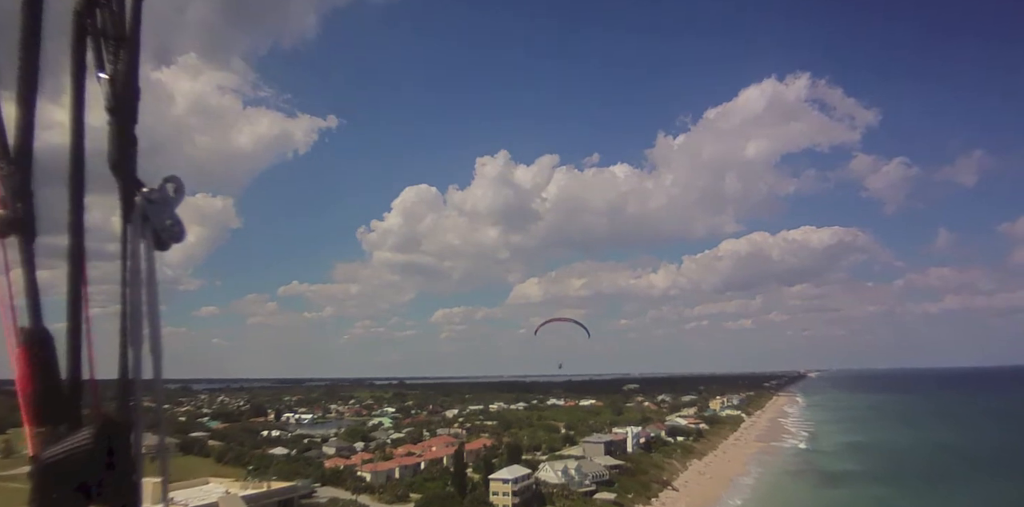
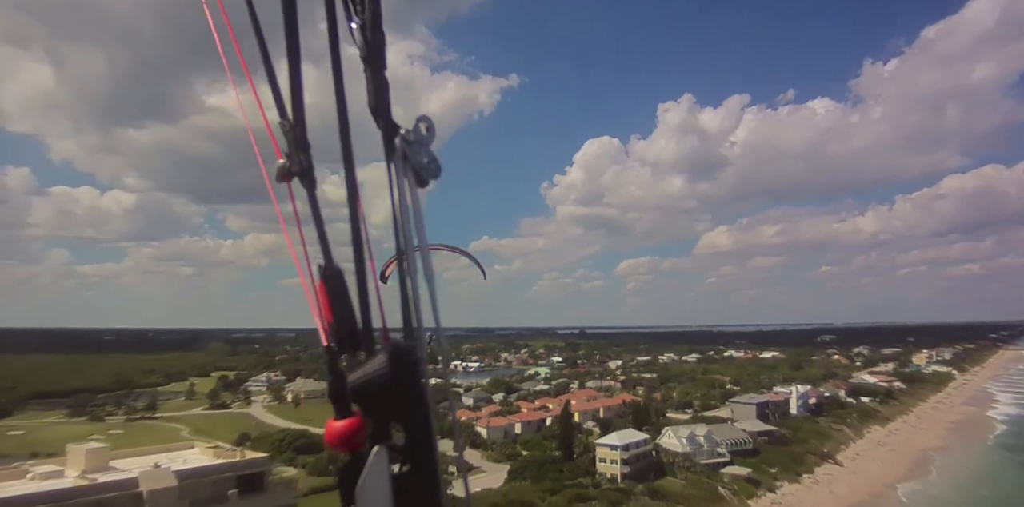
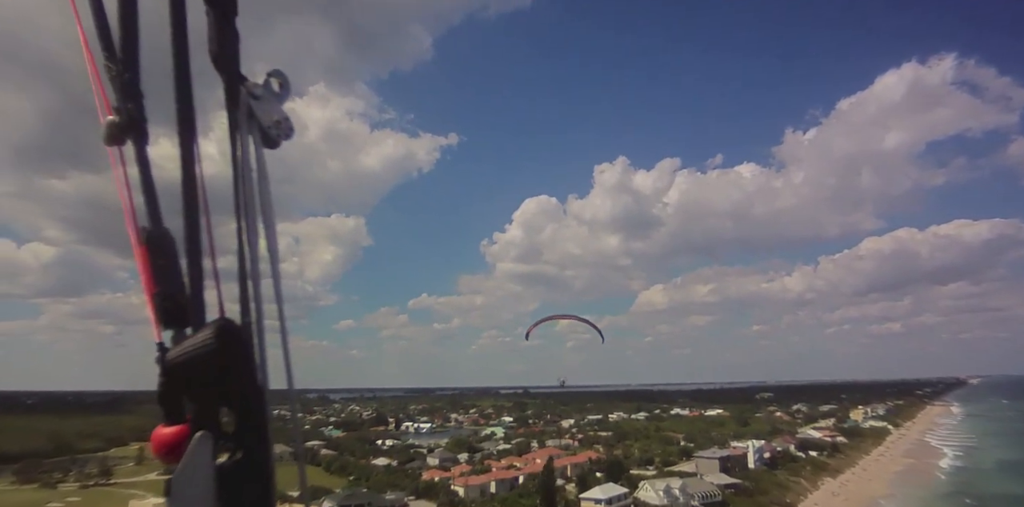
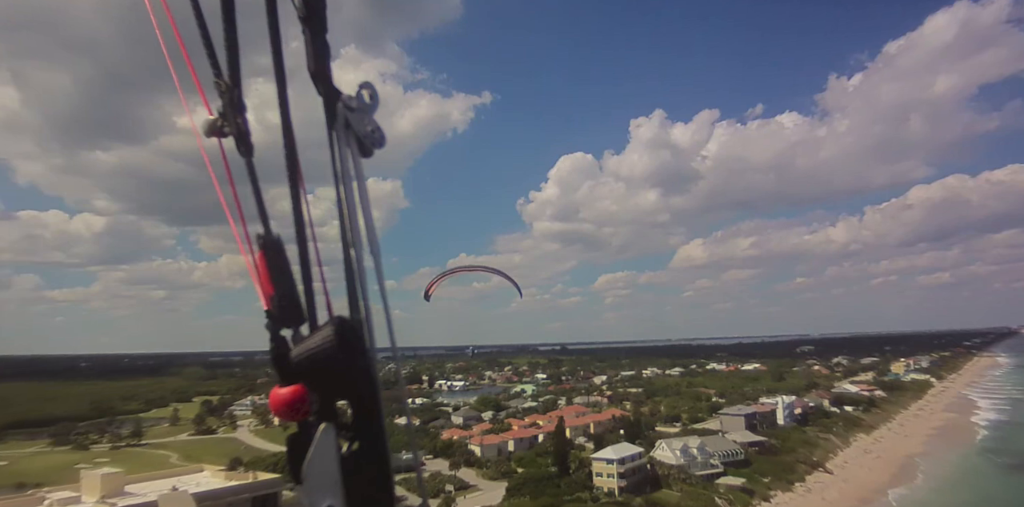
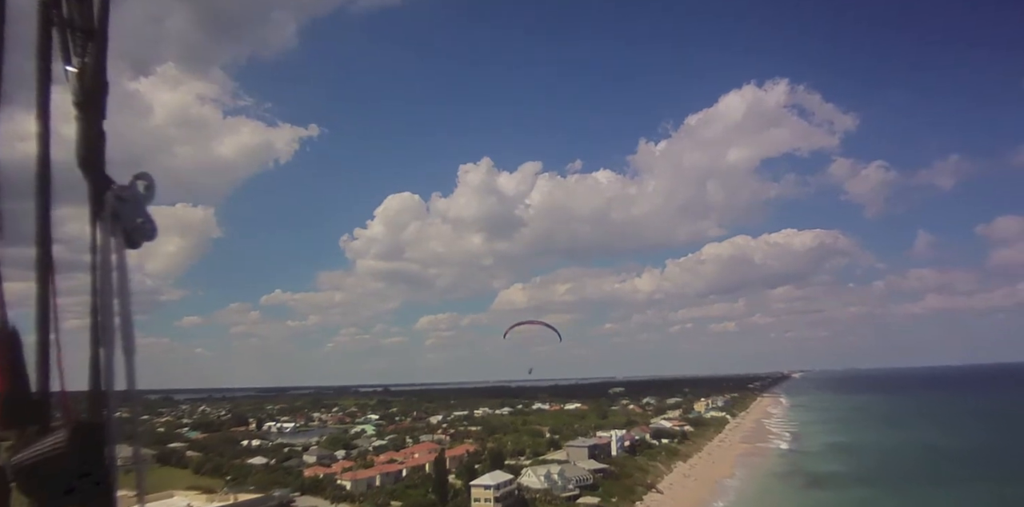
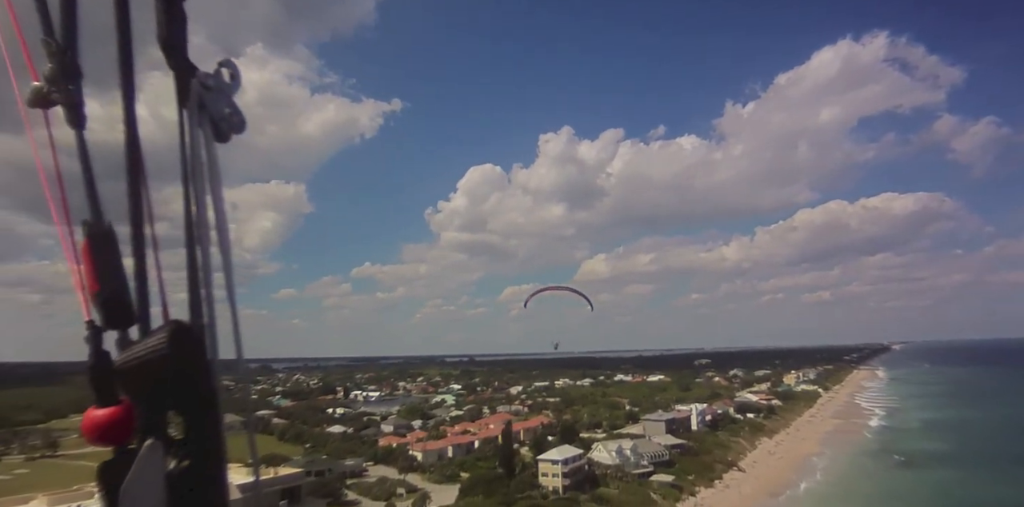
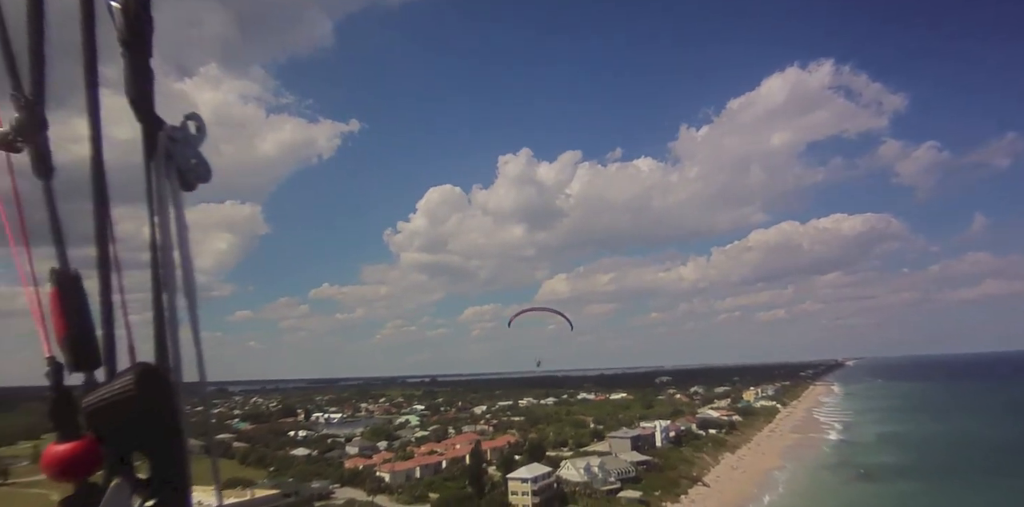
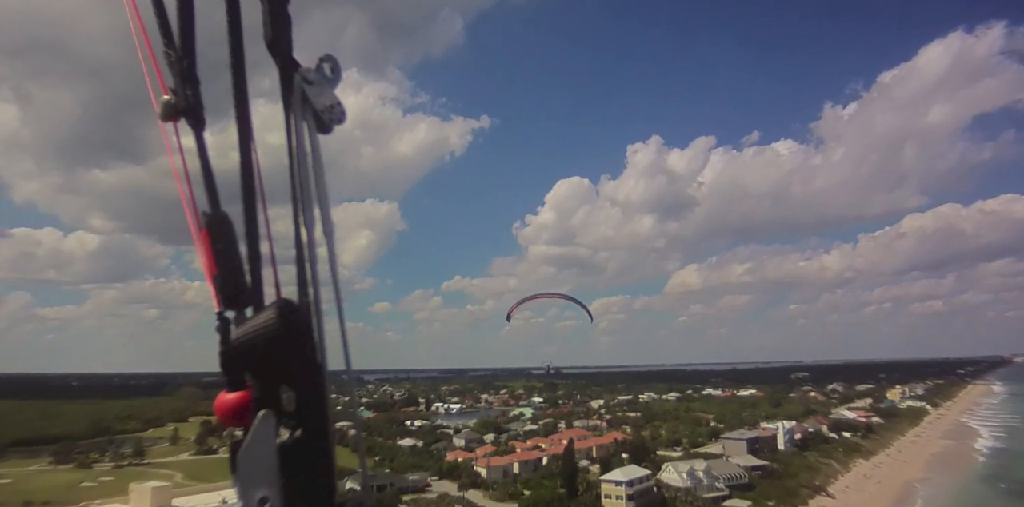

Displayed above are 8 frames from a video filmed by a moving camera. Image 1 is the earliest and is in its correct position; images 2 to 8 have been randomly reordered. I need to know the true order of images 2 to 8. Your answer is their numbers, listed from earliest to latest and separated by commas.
5, 7, 6, 3, 8, 4, 2
